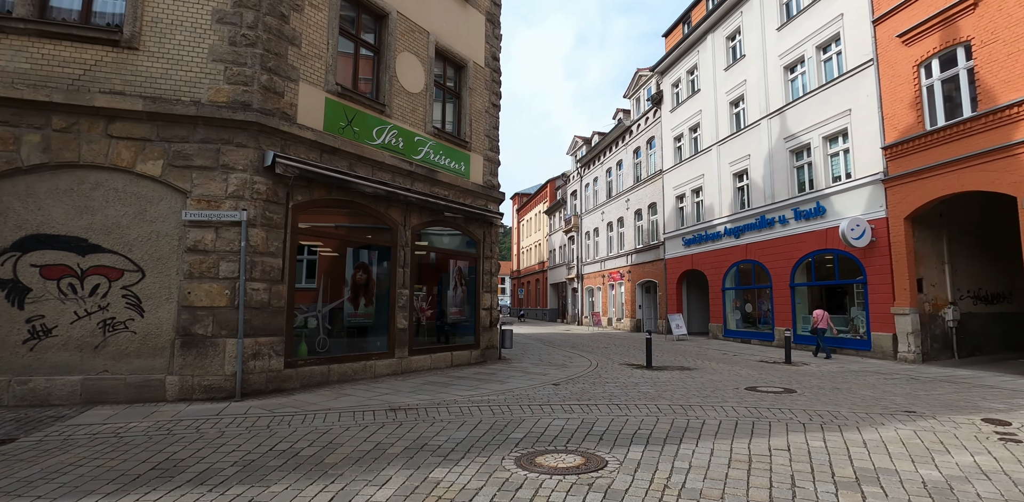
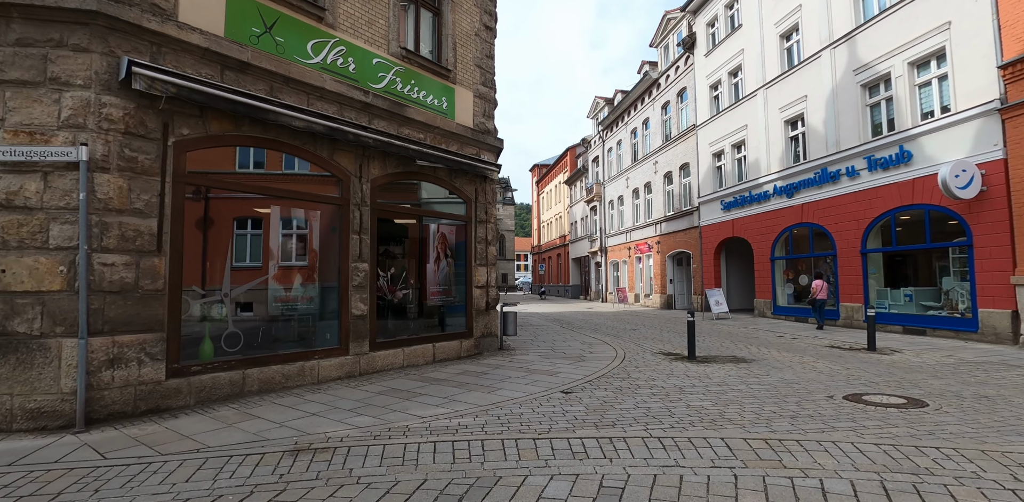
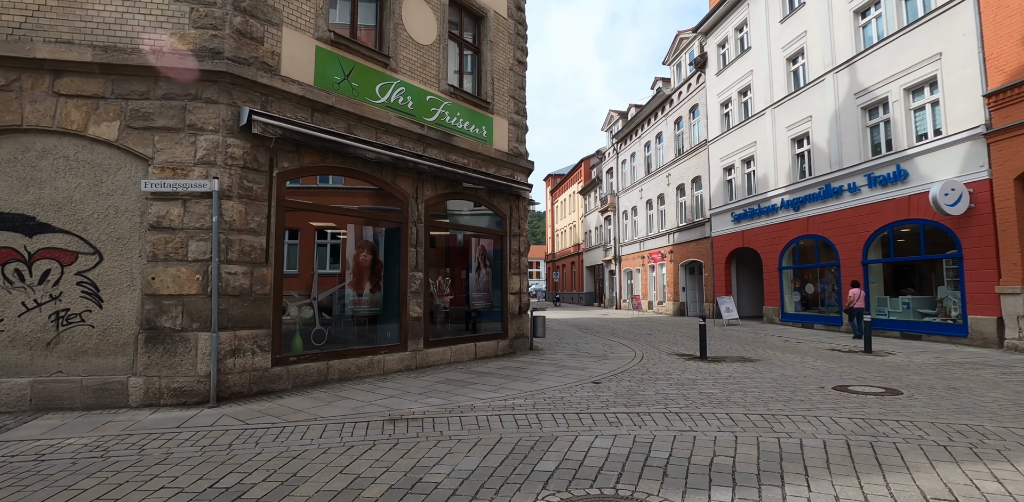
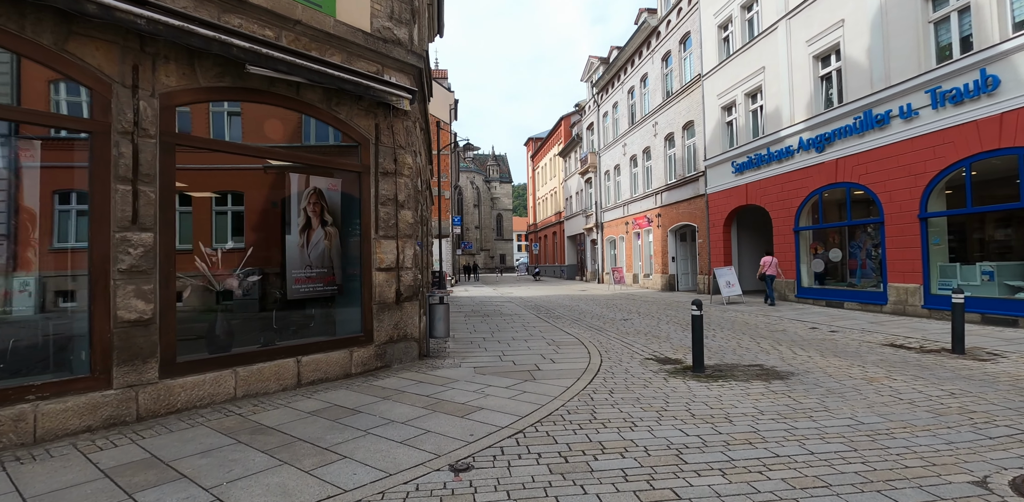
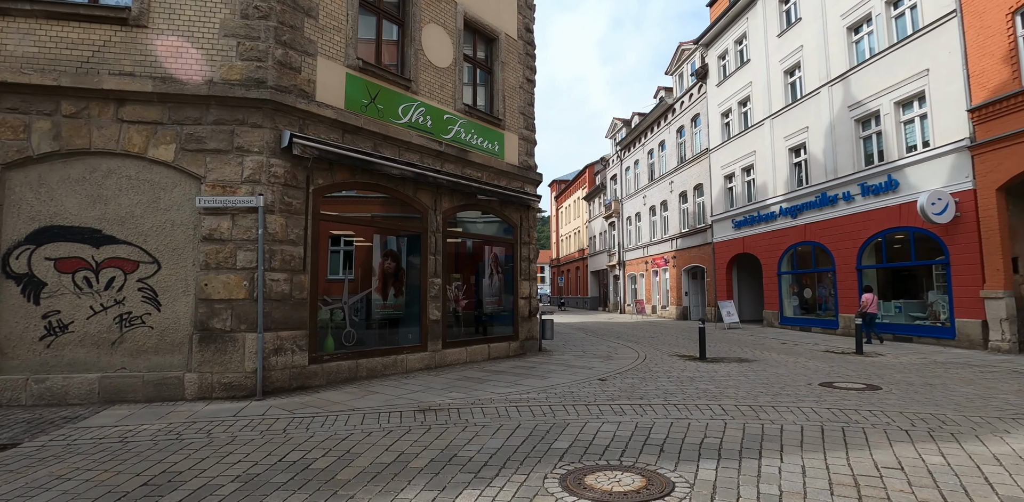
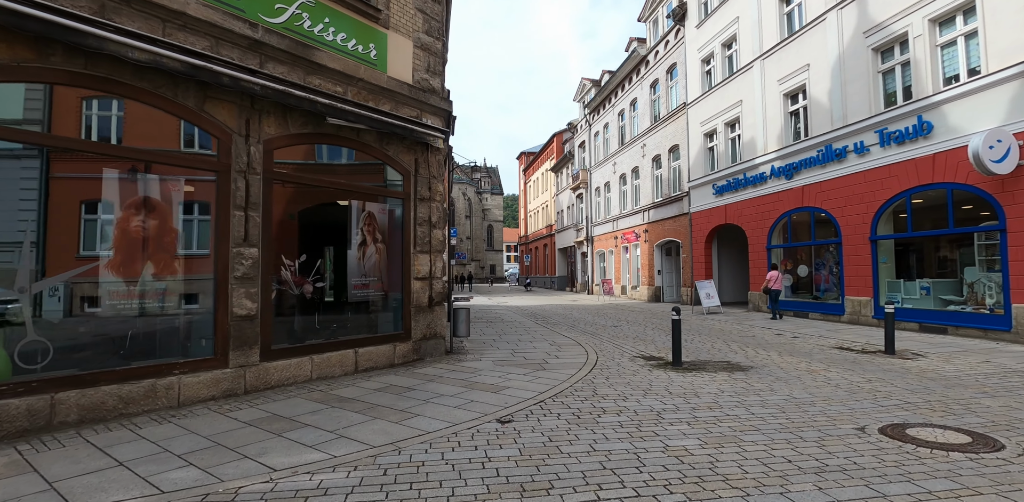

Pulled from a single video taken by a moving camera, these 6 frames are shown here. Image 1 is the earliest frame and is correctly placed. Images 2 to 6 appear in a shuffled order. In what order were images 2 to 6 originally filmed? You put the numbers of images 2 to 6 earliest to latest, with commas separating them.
5, 3, 2, 6, 4
